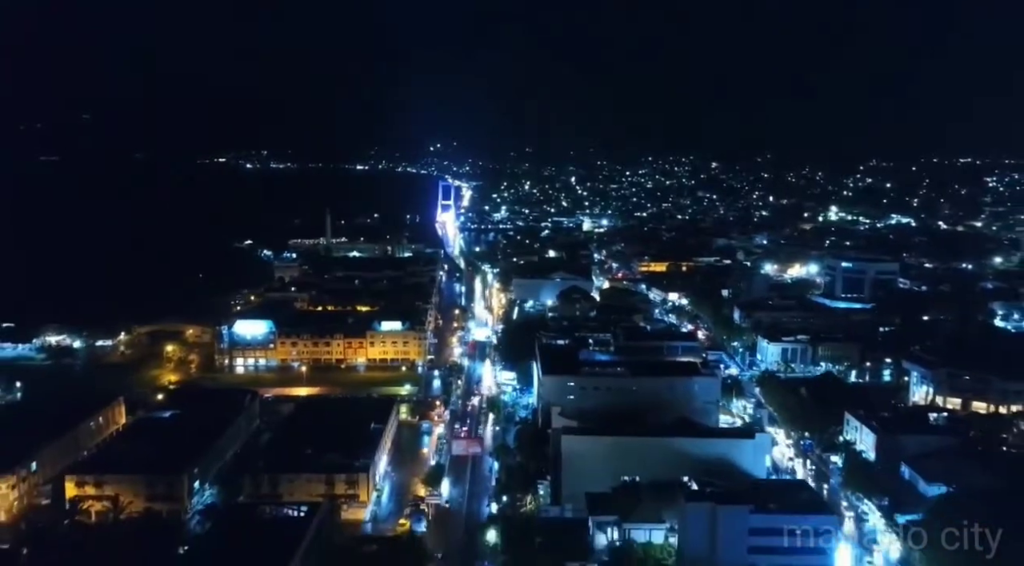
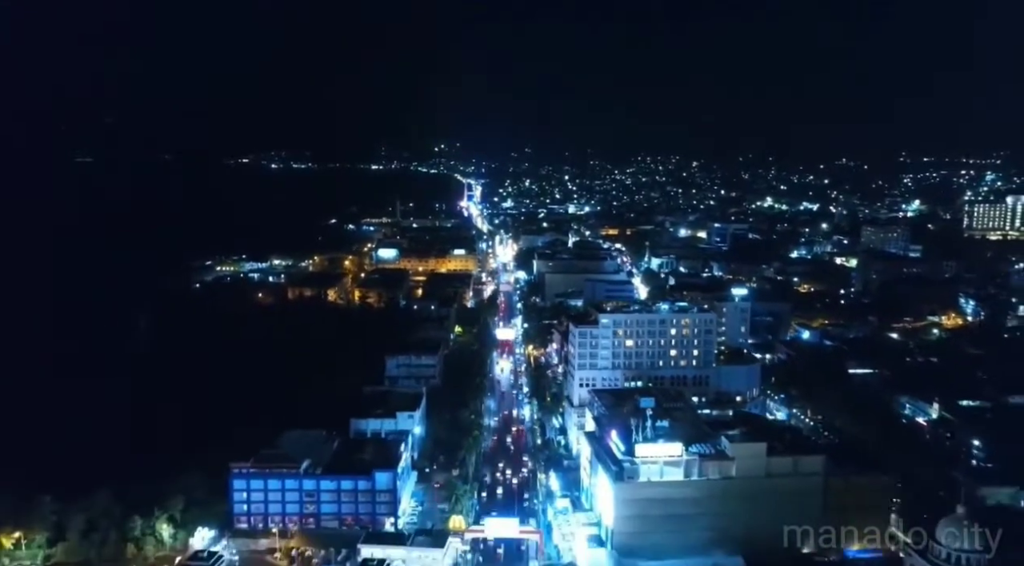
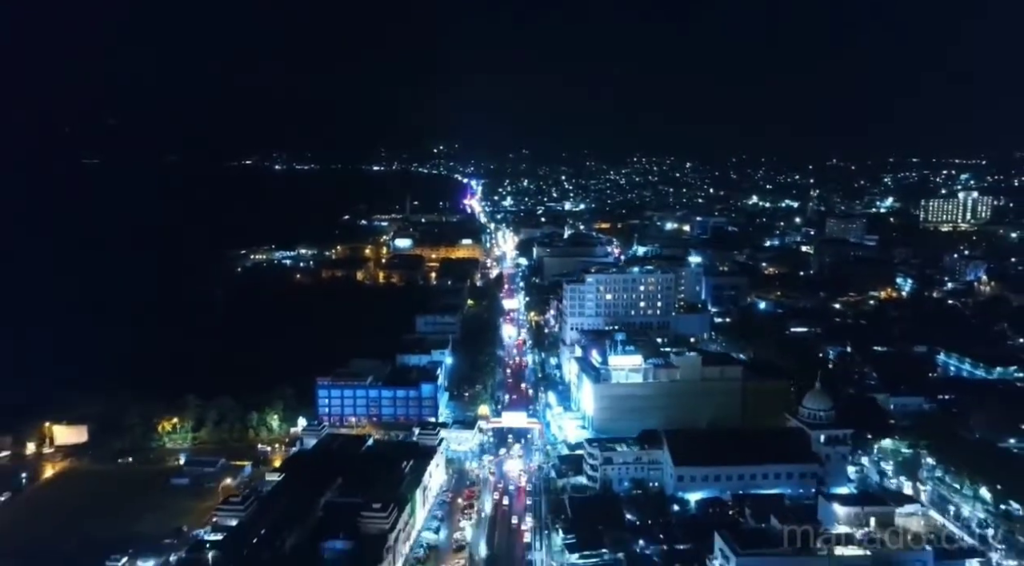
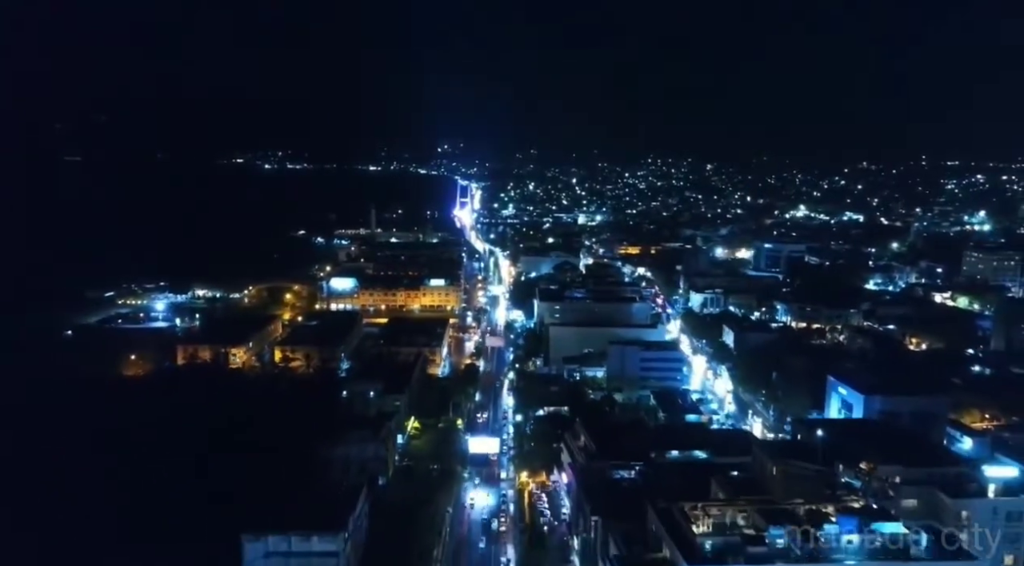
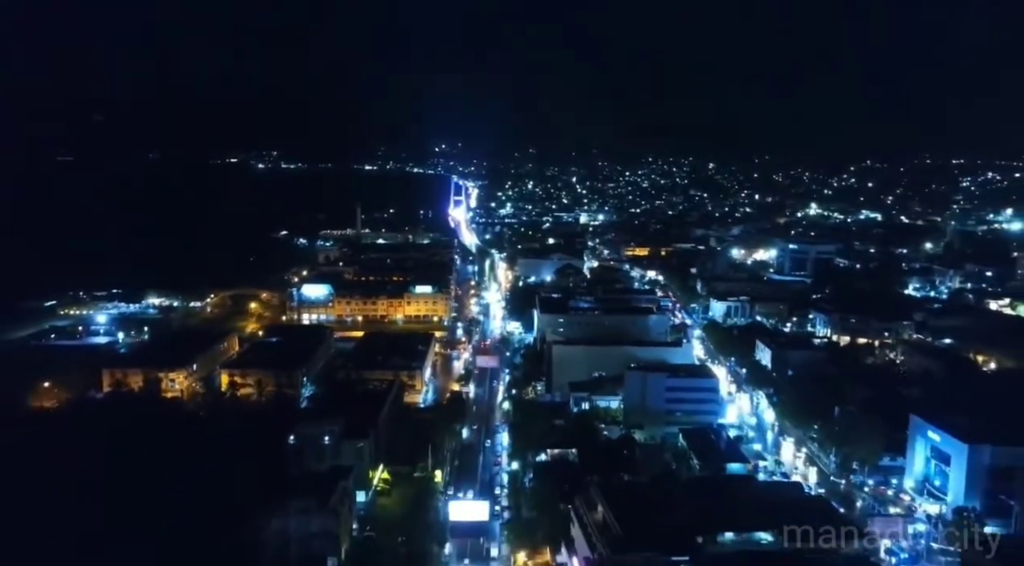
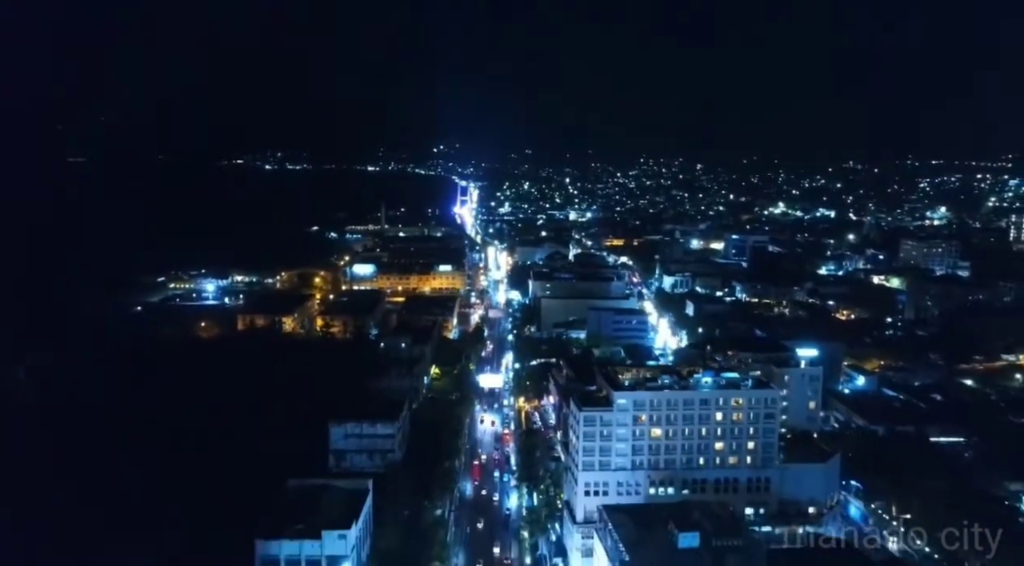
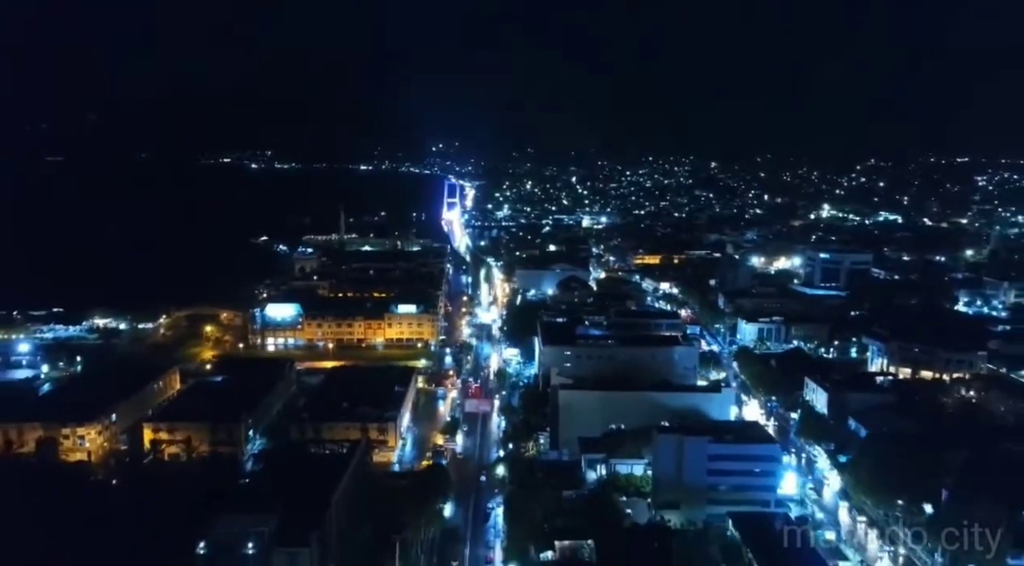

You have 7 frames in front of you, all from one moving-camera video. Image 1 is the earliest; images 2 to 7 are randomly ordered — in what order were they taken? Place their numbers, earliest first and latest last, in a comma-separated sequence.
7, 5, 4, 6, 2, 3
